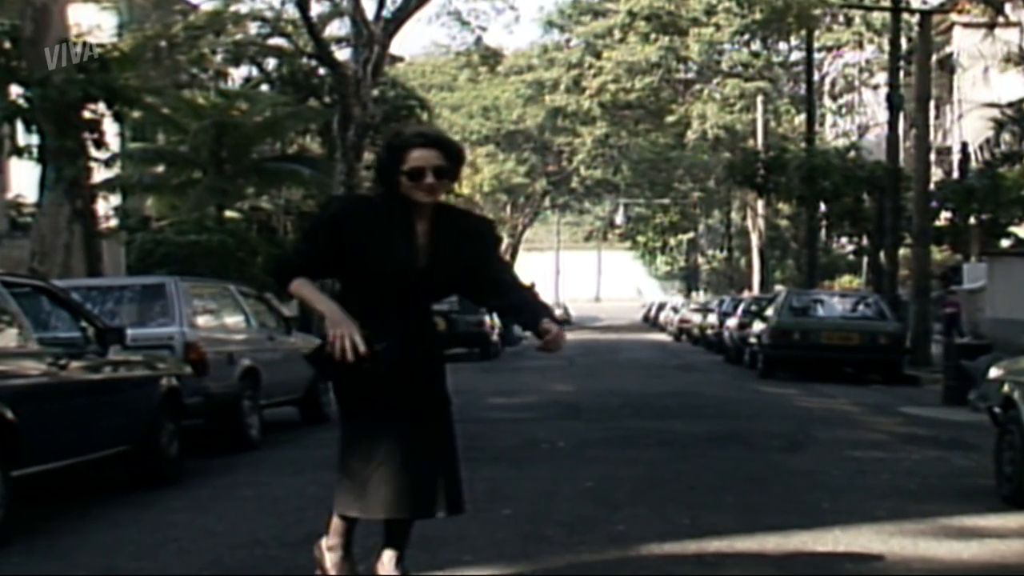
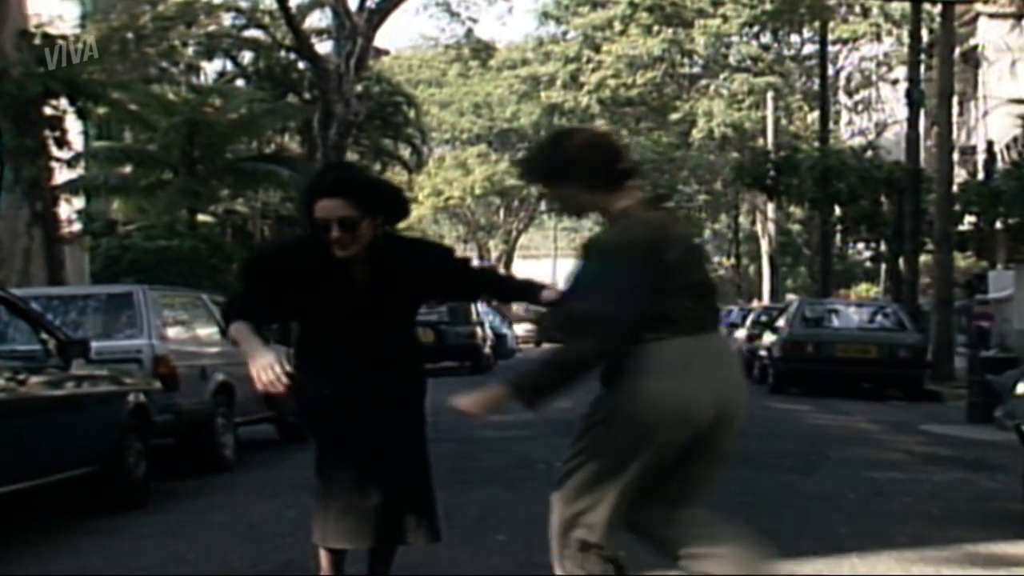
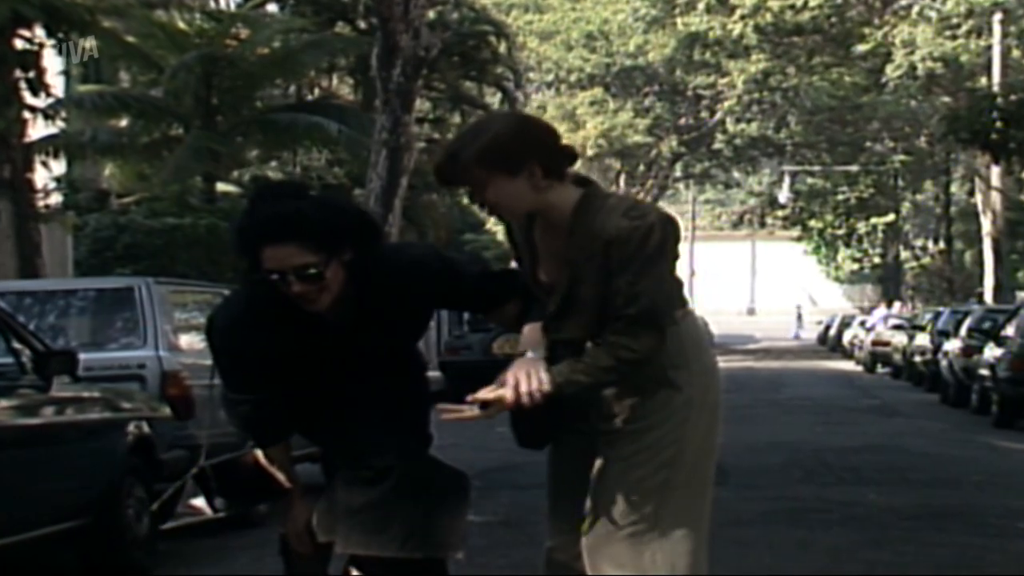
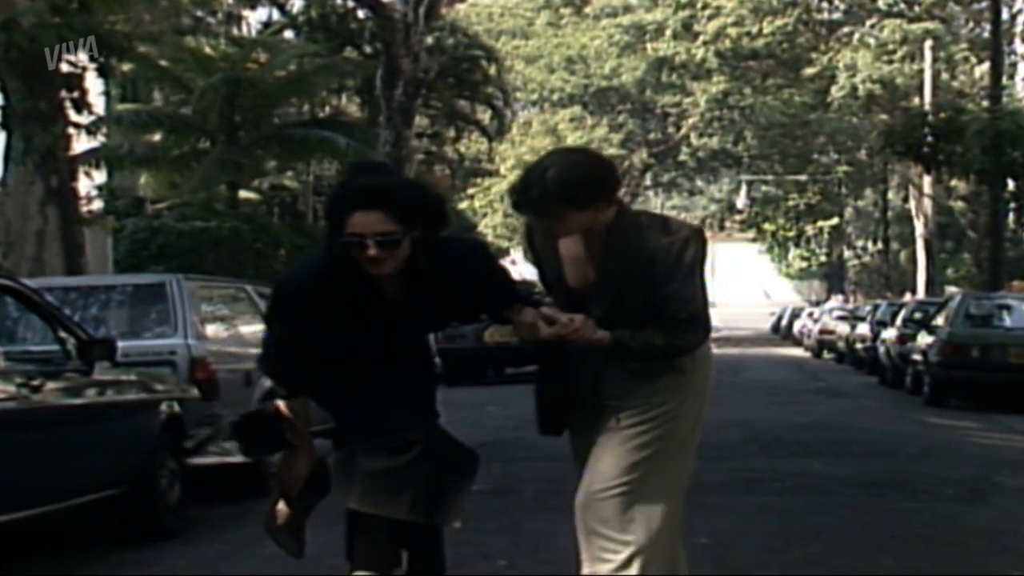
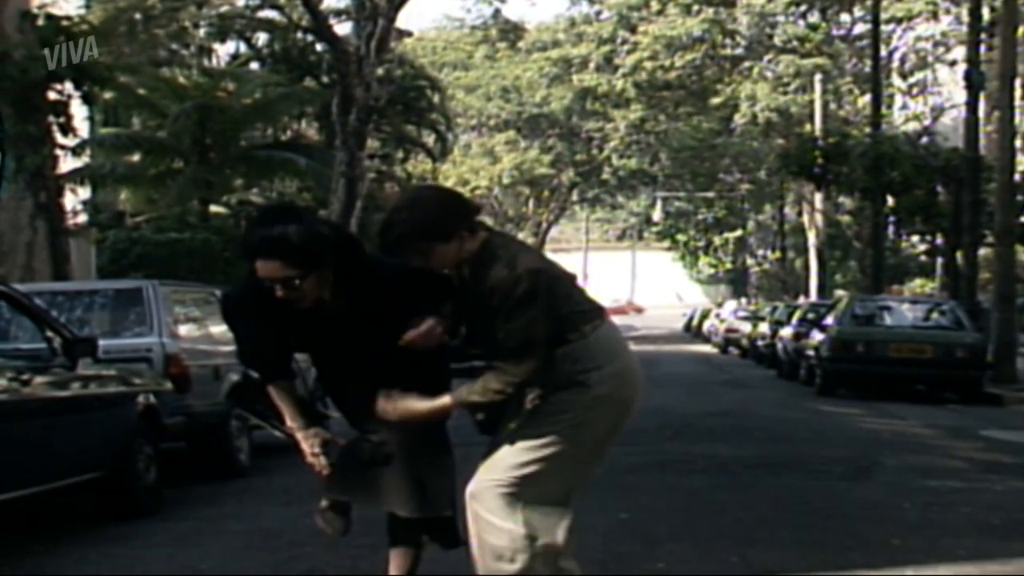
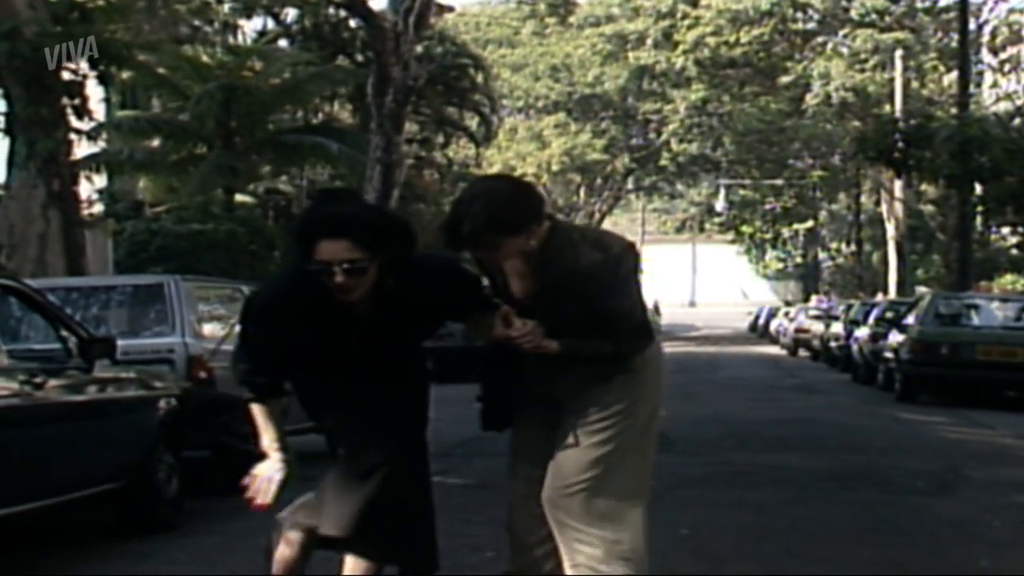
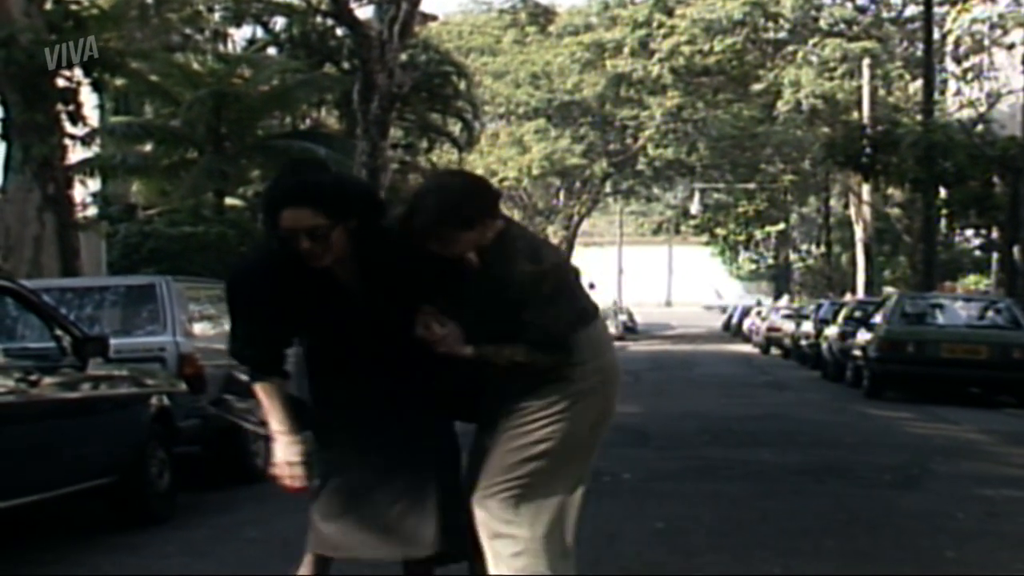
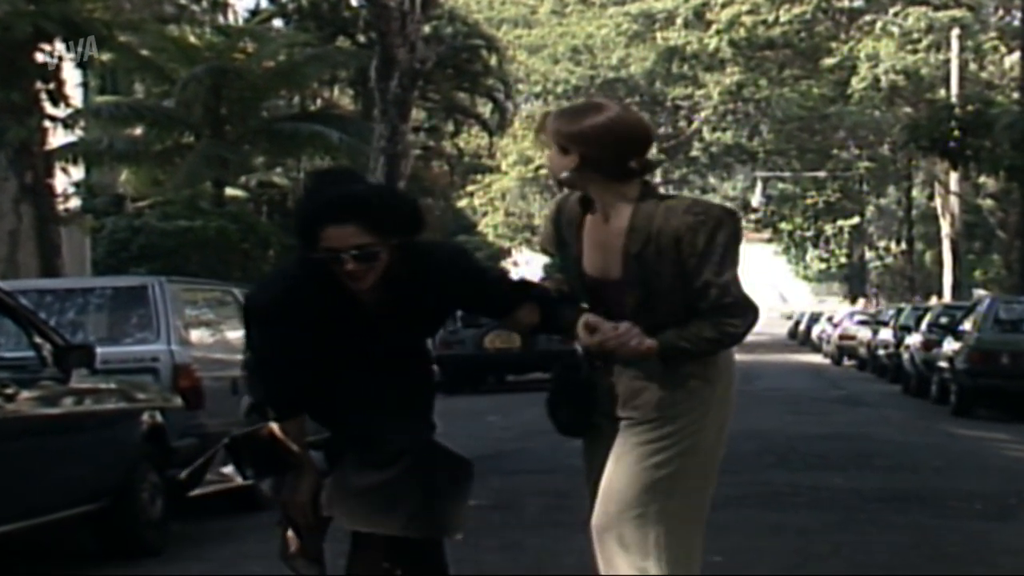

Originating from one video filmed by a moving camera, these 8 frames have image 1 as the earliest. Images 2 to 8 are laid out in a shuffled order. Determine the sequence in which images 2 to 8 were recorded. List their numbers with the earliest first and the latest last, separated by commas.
2, 5, 7, 6, 4, 8, 3
